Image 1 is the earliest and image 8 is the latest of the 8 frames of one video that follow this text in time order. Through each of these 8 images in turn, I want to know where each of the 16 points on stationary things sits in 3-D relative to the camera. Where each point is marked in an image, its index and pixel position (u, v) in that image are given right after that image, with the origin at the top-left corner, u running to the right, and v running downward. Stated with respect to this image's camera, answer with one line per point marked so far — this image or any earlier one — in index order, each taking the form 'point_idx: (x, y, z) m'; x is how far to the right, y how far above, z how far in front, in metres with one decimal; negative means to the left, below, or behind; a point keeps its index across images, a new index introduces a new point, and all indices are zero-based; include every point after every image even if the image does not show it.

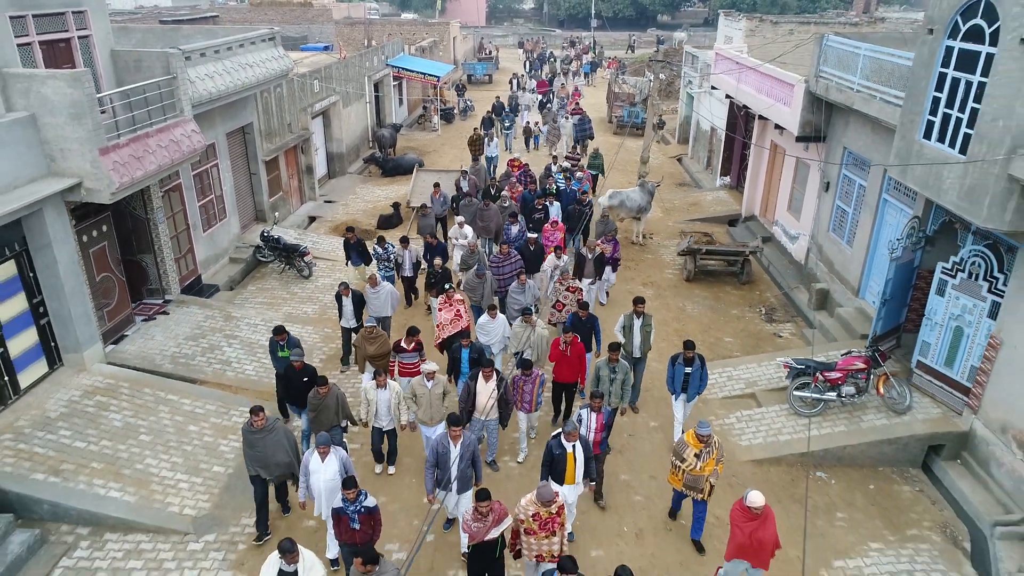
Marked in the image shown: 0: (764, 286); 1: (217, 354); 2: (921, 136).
0: (+4.5, 0.0, +12.8) m
1: (-4.1, -0.9, +9.9) m
2: (+4.6, +1.7, +8.1) m
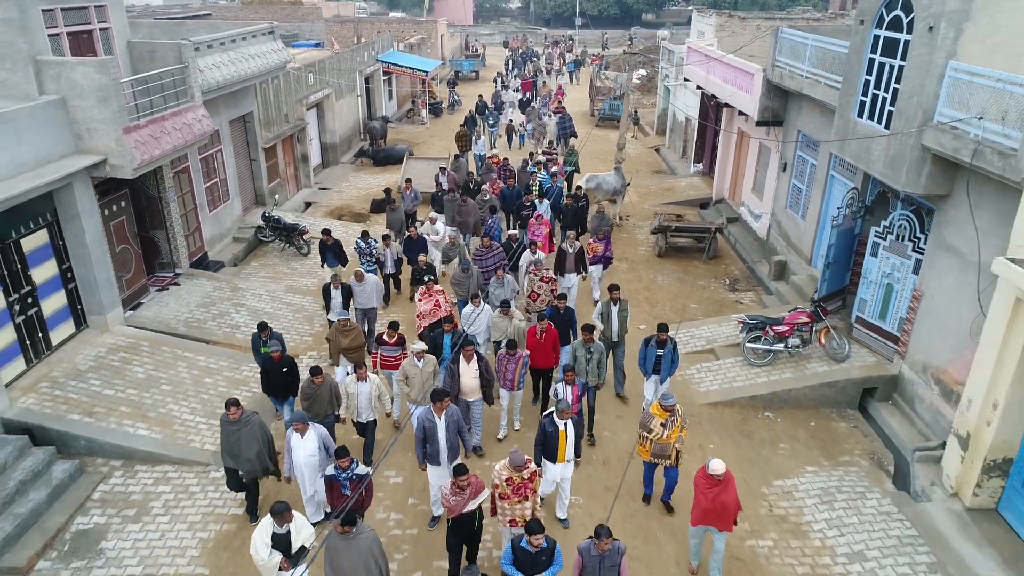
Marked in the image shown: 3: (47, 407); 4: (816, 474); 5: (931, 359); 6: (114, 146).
0: (+4.2, +0.5, +13.8) m
1: (-4.3, -0.5, +10.8) m
2: (+4.4, +2.2, +9.1) m
3: (-5.3, -1.4, +8.2) m
4: (+3.4, -2.1, +8.0) m
5: (+4.8, -0.8, +8.2) m
6: (-5.1, +1.8, +9.2) m
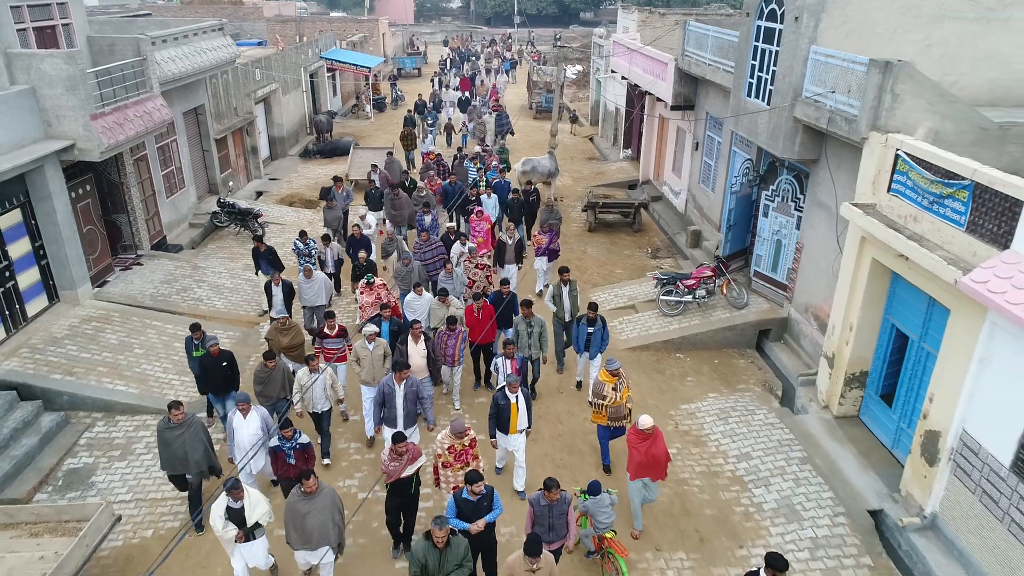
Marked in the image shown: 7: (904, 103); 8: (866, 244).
0: (+3.0, +1.2, +15.3) m
1: (-5.3, -0.1, +11.7) m
2: (+3.5, +2.9, +10.6) m
3: (-6.0, -1.0, +9.0) m
4: (+2.7, -1.5, +9.4) m
5: (+4.0, -0.2, +9.7) m
6: (-6.0, +2.2, +10.0) m
7: (+4.1, +1.9, +7.5) m
8: (+3.9, +0.5, +7.9) m
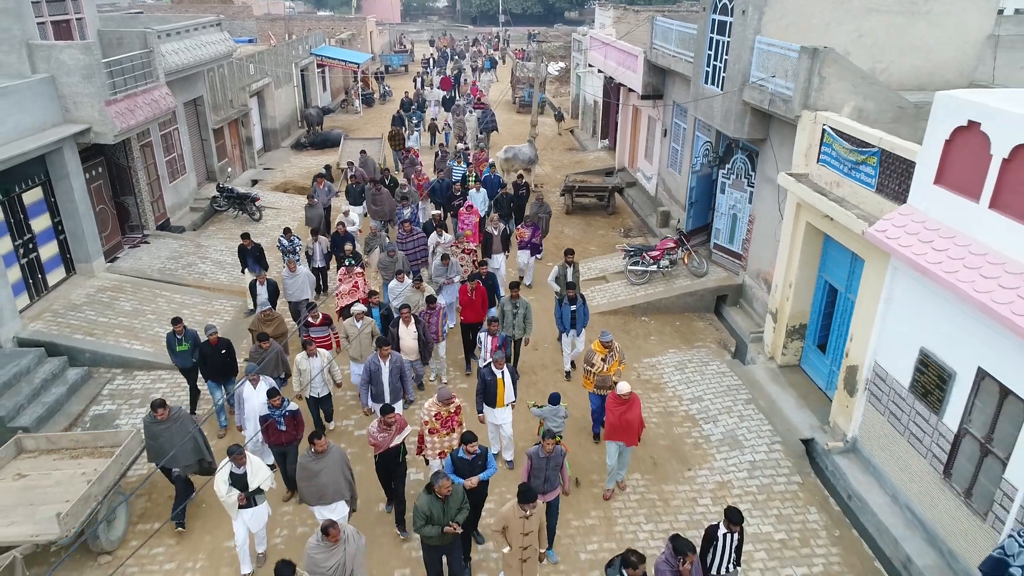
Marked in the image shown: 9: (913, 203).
0: (+2.6, +1.7, +16.3) m
1: (-5.6, +0.4, +12.6) m
2: (+3.1, +3.4, +11.6) m
3: (-6.3, -0.6, +9.9) m
4: (+2.4, -1.0, +10.4) m
5: (+3.7, +0.3, +10.8) m
6: (-6.3, +2.6, +10.9) m
7: (+3.8, +2.5, +8.6) m
8: (+3.6, +1.0, +8.9) m
9: (+3.9, +0.8, +6.9) m
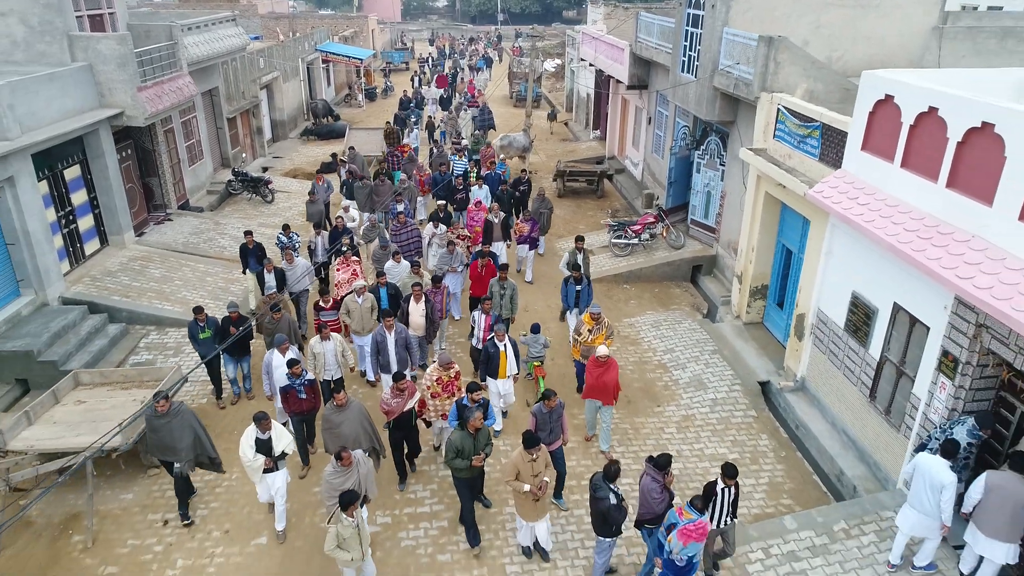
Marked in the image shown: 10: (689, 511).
0: (+2.5, +2.2, +17.4) m
1: (-5.7, +0.9, +13.7) m
2: (+3.0, +3.9, +12.8) m
3: (-6.4, 0.0, +11.0) m
4: (+2.3, -0.4, +11.6) m
5: (+3.6, +0.9, +11.9) m
6: (-6.4, +3.1, +12.0) m
7: (+3.7, +3.0, +9.7) m
8: (+3.5, +1.5, +10.1) m
9: (+3.8, +1.3, +8.0) m
10: (+1.4, -1.7, +5.3) m
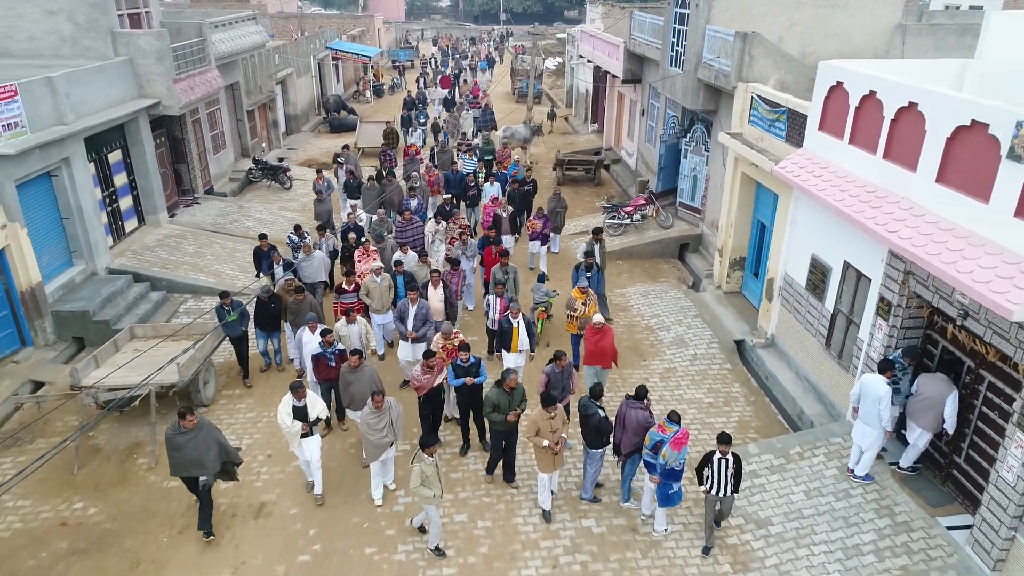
0: (+2.5, +2.6, +18.6) m
1: (-5.7, +1.4, +14.9) m
2: (+3.1, +4.3, +13.9) m
3: (-6.4, +0.4, +12.2) m
4: (+2.3, 0.0, +12.7) m
5: (+3.7, +1.3, +13.1) m
6: (-6.4, +3.6, +13.2) m
7: (+3.7, +3.4, +10.9) m
8: (+3.6, +2.0, +11.2) m
9: (+3.8, +1.8, +9.1) m
10: (+1.4, -1.3, +6.5) m
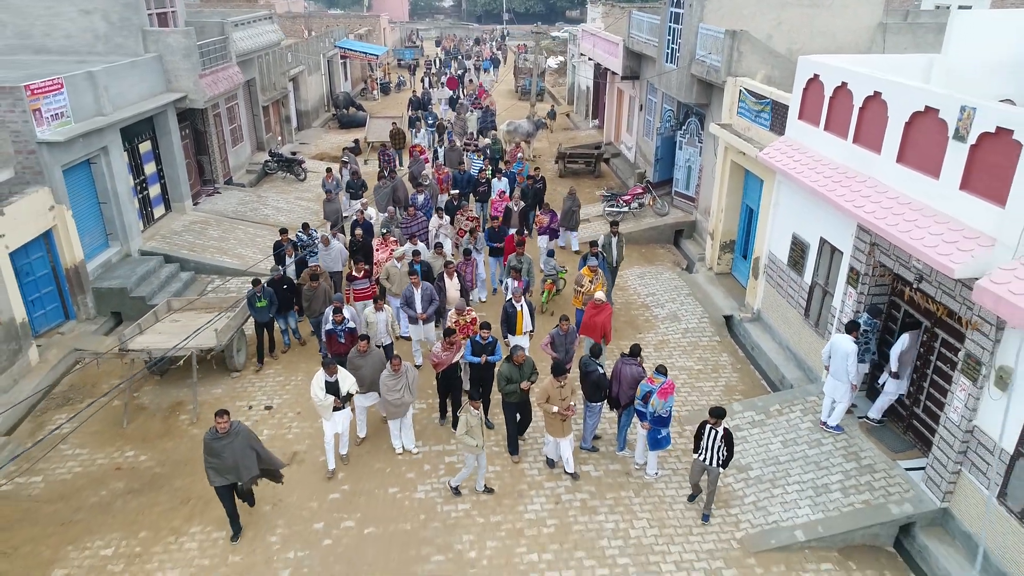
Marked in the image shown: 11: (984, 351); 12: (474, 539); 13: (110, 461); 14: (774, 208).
0: (+2.6, +3.0, +19.4) m
1: (-5.6, +1.7, +15.8) m
2: (+3.2, +4.7, +14.7) m
3: (-6.3, +0.8, +13.0) m
4: (+2.4, +0.4, +13.5) m
5: (+3.8, +1.7, +13.9) m
6: (-6.3, +4.0, +14.0) m
7: (+3.8, +3.8, +11.7) m
8: (+3.6, +2.3, +12.0) m
9: (+3.9, +2.1, +10.0) m
10: (+1.5, -0.9, +7.3) m
11: (+4.2, -0.6, +6.3) m
12: (-0.4, -2.5, +7.0) m
13: (-4.6, -2.0, +8.2) m
14: (+3.8, +1.2, +10.3) m
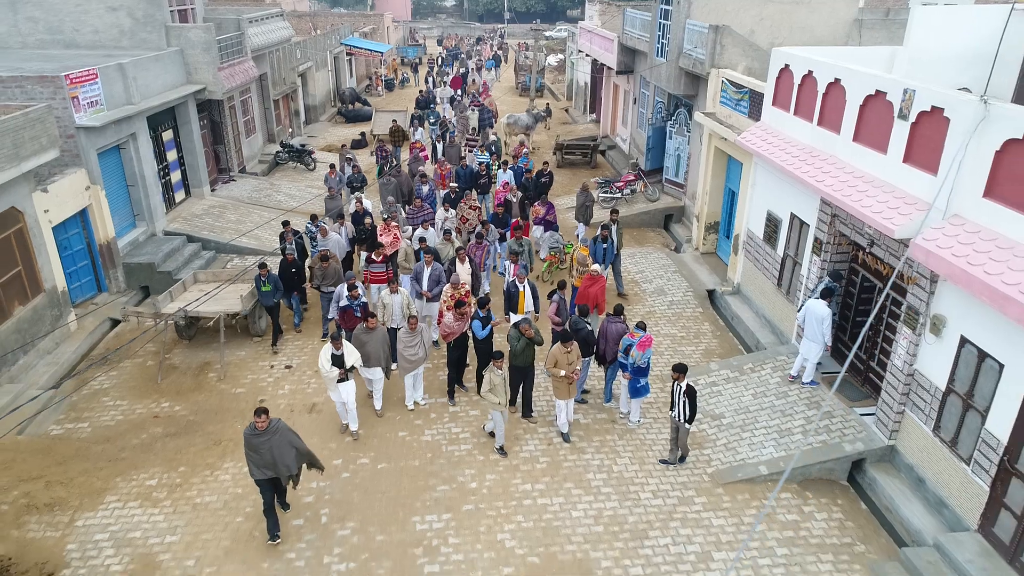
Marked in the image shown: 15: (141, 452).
0: (+2.6, +3.4, +20.3) m
1: (-5.6, +2.1, +16.7) m
2: (+3.2, +5.1, +15.6) m
3: (-6.3, +1.2, +13.9) m
4: (+2.4, +0.8, +14.4) m
5: (+3.7, +2.1, +14.8) m
6: (-6.3, +4.4, +15.0) m
7: (+3.8, +4.2, +12.6) m
8: (+3.6, +2.7, +12.9) m
9: (+3.8, +2.6, +10.9) m
10: (+1.5, -0.5, +8.2) m
11: (+4.2, -0.2, +7.2) m
12: (-0.4, -2.1, +8.0) m
13: (-4.7, -1.6, +9.1) m
14: (+3.8, +1.6, +11.2) m
15: (-4.3, -1.9, +8.3) m
